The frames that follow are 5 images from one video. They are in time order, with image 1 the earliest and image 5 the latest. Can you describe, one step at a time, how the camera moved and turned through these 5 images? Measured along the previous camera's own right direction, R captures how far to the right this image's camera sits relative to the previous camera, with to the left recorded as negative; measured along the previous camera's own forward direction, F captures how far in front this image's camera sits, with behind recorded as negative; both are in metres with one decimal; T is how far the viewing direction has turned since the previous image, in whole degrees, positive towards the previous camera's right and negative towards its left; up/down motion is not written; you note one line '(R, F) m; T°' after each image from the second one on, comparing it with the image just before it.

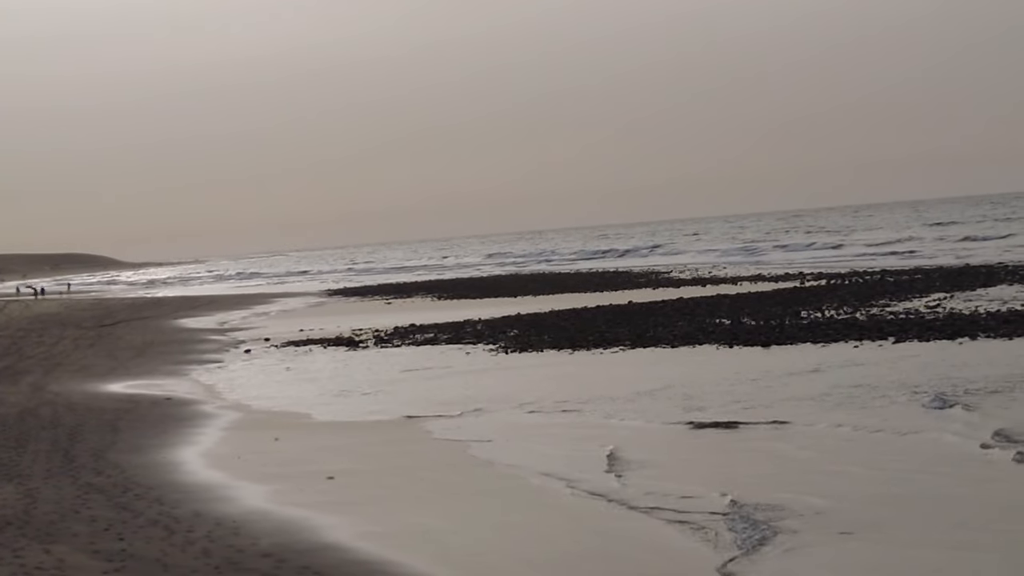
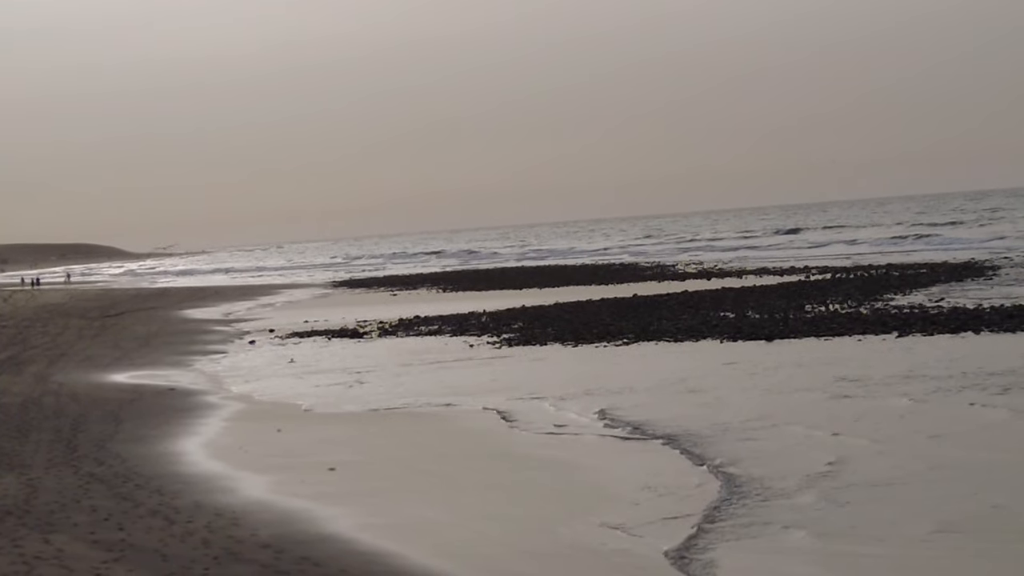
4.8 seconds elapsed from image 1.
(+0.2, 0.0) m; -1°
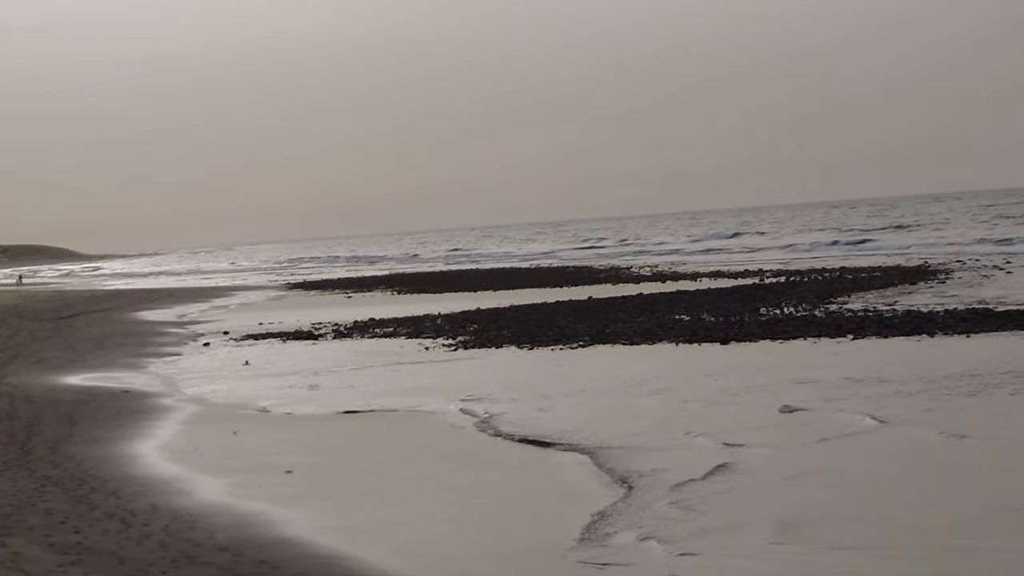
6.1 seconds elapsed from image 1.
(0.0, -0.1) m; +2°
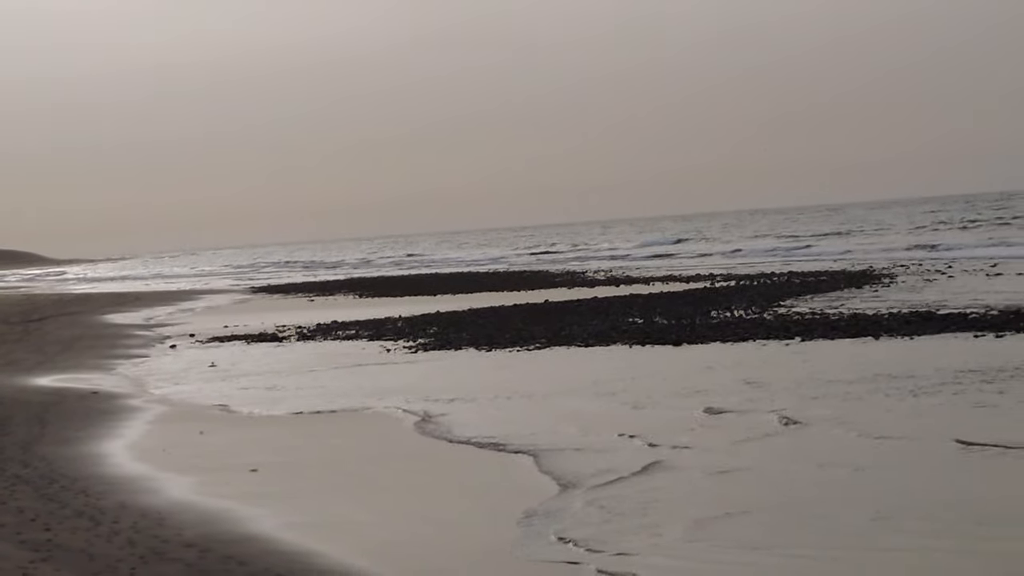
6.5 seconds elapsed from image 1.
(+0.2, -0.5) m; +2°
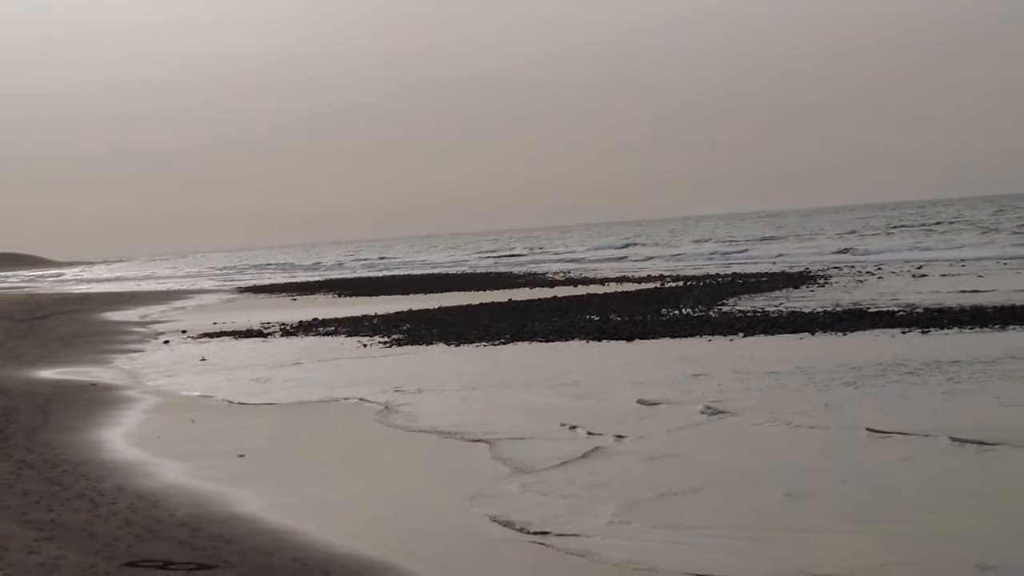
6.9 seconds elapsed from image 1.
(+0.2, -1.2) m; +1°
